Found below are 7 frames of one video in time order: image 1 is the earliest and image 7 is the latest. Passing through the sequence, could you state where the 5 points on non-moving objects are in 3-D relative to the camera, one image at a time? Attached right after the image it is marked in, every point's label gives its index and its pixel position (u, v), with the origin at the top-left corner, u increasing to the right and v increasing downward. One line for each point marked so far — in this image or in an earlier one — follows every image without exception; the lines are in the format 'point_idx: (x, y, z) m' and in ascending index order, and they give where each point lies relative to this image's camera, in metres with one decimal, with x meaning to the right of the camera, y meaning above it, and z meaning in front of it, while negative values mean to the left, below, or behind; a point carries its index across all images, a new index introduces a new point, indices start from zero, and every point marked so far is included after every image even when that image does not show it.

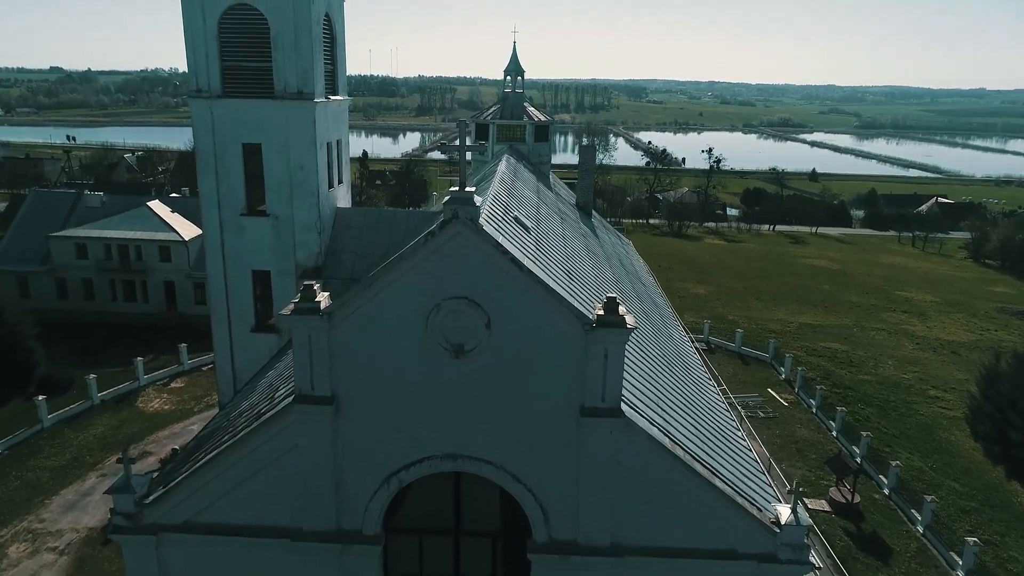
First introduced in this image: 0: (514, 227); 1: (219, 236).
0: (0.0, +1.0, +11.0) m
1: (-7.0, +1.2, +15.4) m
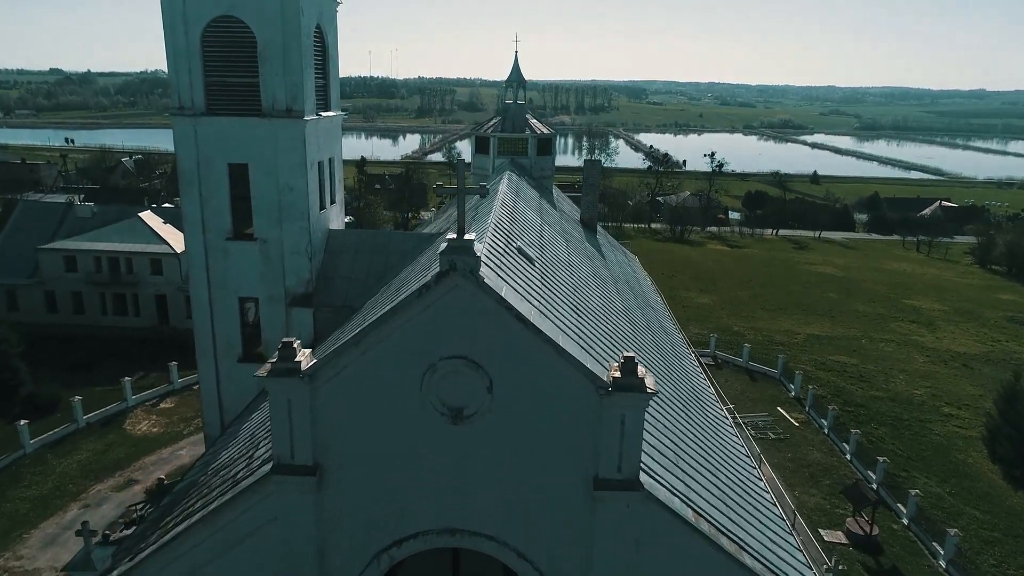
0: (+0.1, +0.4, +10.1) m
1: (-6.9, +0.6, +14.5) m
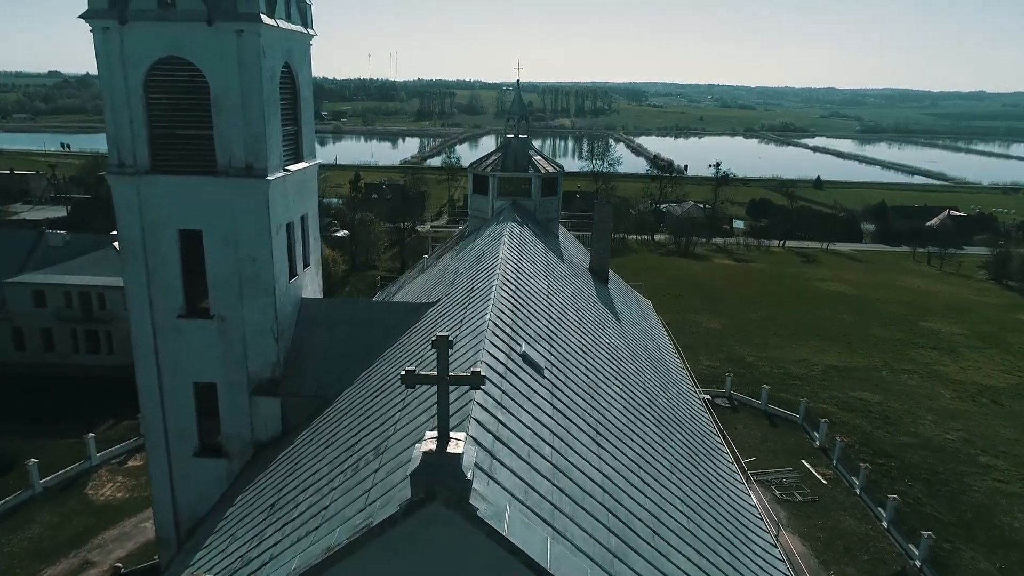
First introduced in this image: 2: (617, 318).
0: (+0.1, -1.2, +8.0) m
1: (-6.9, -1.1, +12.3) m
2: (+2.6, -0.8, +15.9) m
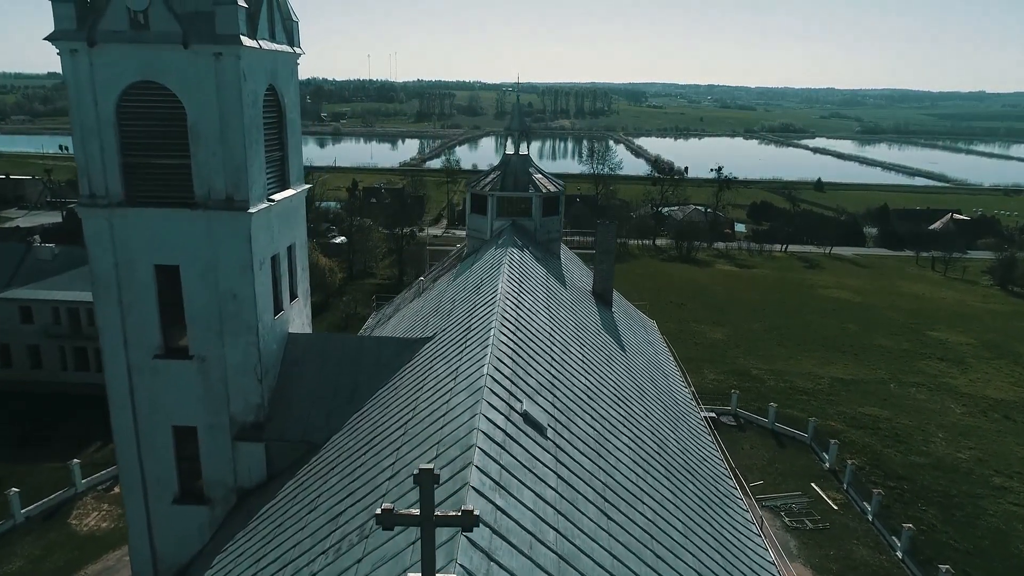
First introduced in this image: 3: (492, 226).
0: (+0.1, -1.9, +7.2) m
1: (-6.9, -1.7, +11.5) m
2: (+2.6, -1.4, +15.1) m
3: (-0.6, +1.7, +17.9) m
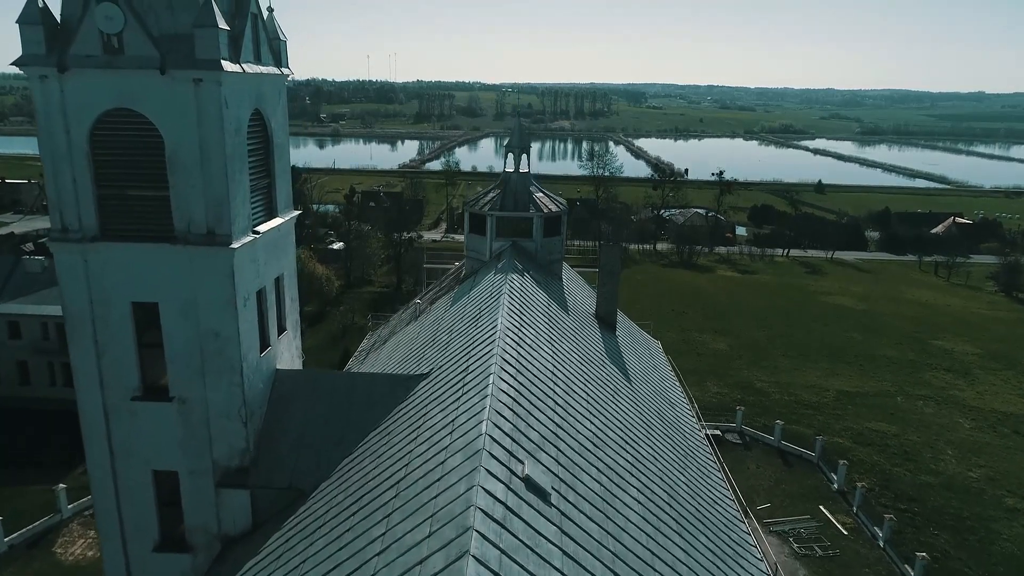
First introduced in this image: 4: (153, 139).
0: (+0.1, -2.5, +6.5) m
1: (-6.9, -2.4, +10.8) m
2: (+2.6, -2.1, +14.5) m
3: (-0.6, +1.1, +17.2) m
4: (-5.4, +2.3, +9.8) m
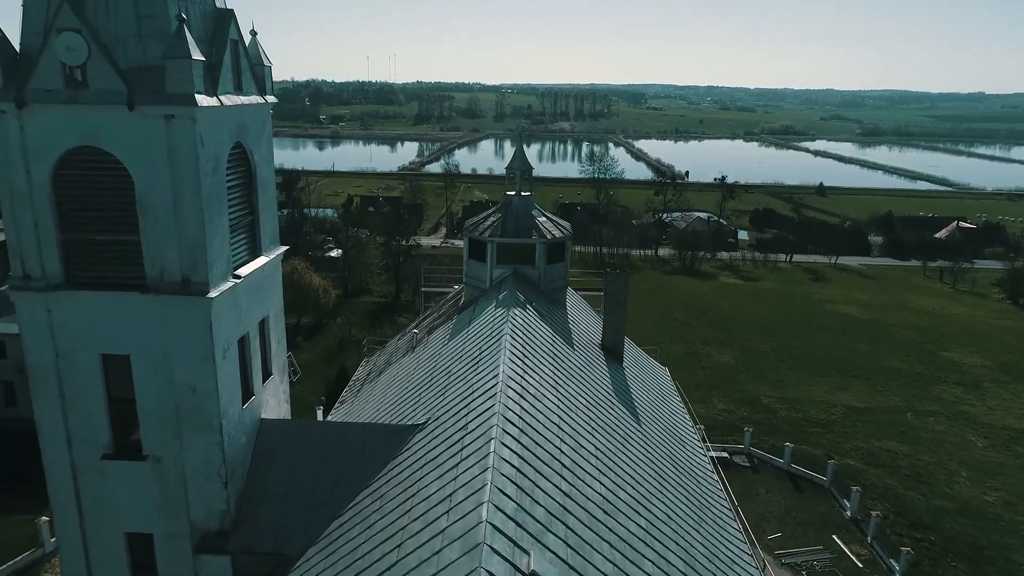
0: (+0.2, -3.2, +5.7) m
1: (-6.8, -3.1, +10.0) m
2: (+2.6, -2.8, +13.6) m
3: (-0.5, +0.4, +16.4) m
4: (-5.4, +1.5, +8.9) m
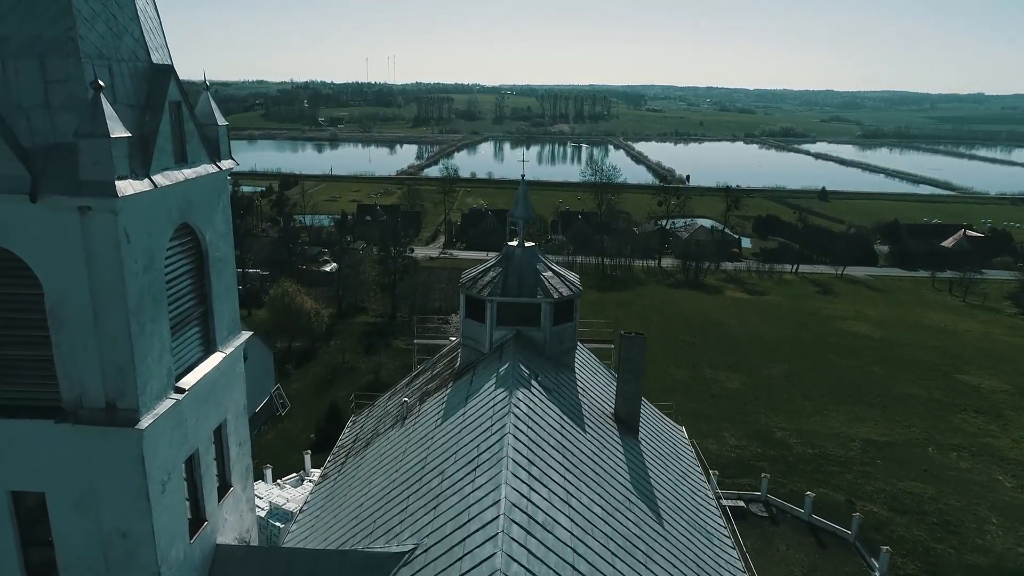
0: (+0.2, -4.7, +3.9) m
1: (-6.8, -4.6, +8.2) m
2: (+2.7, -4.3, +11.8) m
3: (-0.5, -1.1, +14.6) m
4: (-5.3, +0.1, +7.1) m
